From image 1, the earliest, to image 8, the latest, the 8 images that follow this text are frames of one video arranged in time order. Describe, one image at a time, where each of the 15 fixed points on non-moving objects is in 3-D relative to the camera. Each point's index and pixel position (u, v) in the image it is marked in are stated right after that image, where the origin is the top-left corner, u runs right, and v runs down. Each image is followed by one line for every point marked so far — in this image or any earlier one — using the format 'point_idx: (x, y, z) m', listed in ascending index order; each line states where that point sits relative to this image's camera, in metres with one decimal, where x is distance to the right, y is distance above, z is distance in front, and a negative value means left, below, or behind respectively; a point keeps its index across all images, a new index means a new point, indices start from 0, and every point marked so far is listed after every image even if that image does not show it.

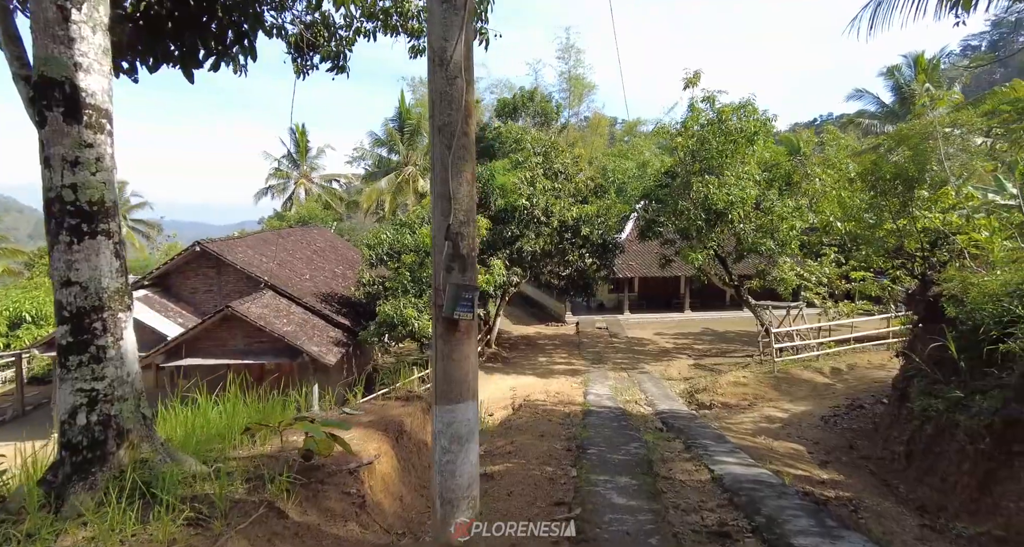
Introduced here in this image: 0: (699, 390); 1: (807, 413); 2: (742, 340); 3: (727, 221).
0: (+3.8, -2.4, +12.4) m
1: (+5.1, -2.4, +10.5) m
2: (+7.2, -2.0, +19.2) m
3: (+5.3, +1.3, +15.0) m
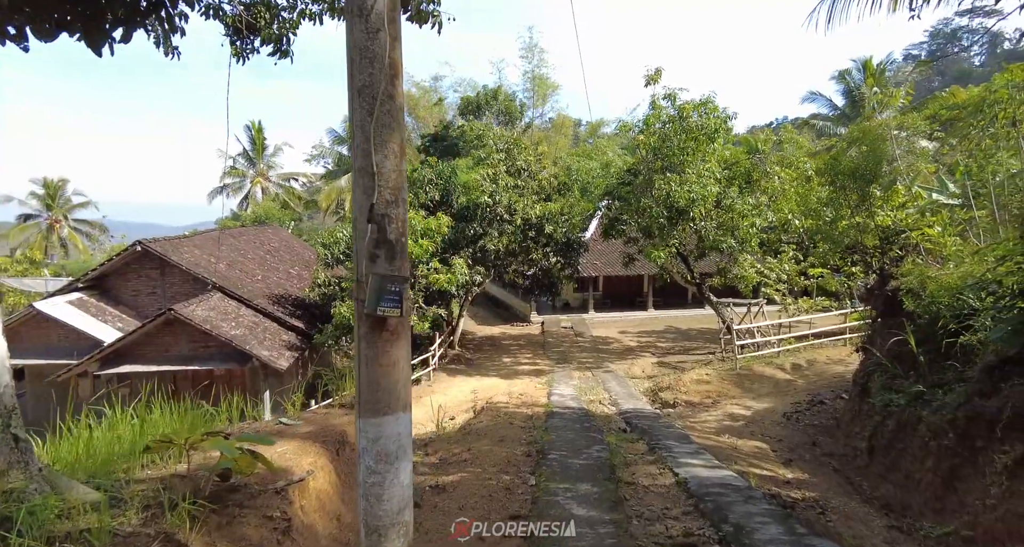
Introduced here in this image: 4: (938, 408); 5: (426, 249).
0: (+3.0, -2.3, +12.3) m
1: (+4.4, -2.3, +10.5) m
2: (+6.1, -2.0, +19.3) m
3: (+4.3, +1.3, +15.0) m
4: (+3.7, -1.2, +5.3) m
5: (-1.7, +0.5, +12.1) m
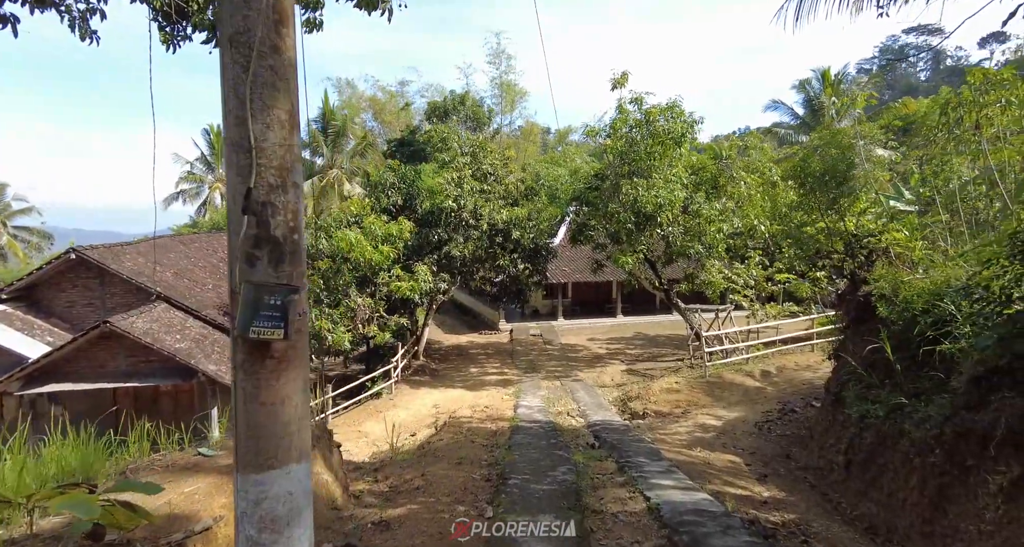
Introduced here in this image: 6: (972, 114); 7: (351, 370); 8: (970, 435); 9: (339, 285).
0: (+2.3, -2.4, +11.9) m
1: (+3.8, -2.4, +10.2) m
2: (+5.1, -2.2, +19.1) m
3: (+3.5, +1.2, +14.8) m
4: (+3.3, -1.2, +5.0) m
5: (-2.4, +0.3, +11.5) m
6: (+5.8, +2.0, +7.6) m
7: (-3.8, -2.3, +14.4) m
8: (+3.2, -1.1, +4.3) m
9: (-3.1, -0.2, +11.1) m
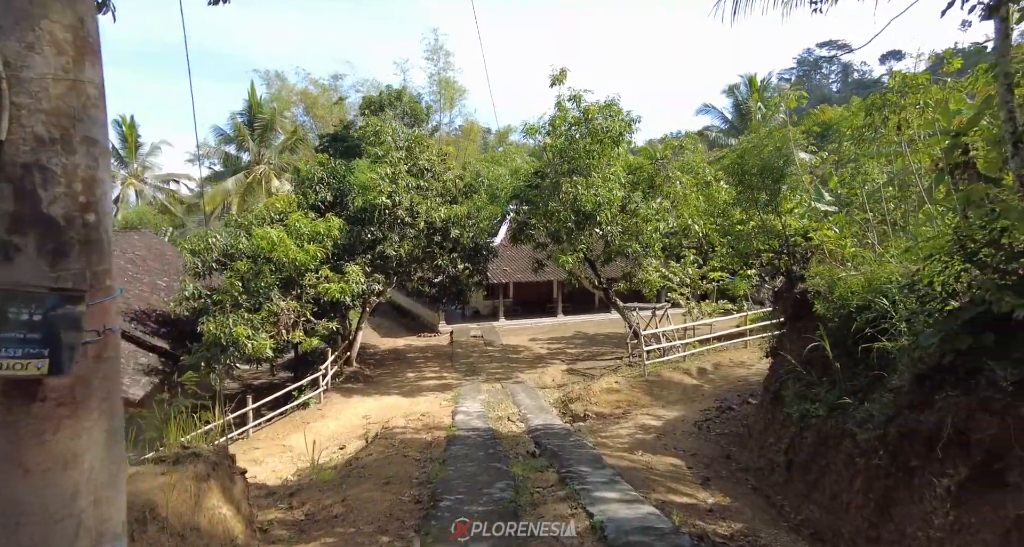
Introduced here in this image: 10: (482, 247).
0: (+1.2, -2.4, +11.7) m
1: (+2.8, -2.4, +10.1) m
2: (+3.2, -2.1, +19.1) m
3: (+2.0, +1.2, +14.6) m
4: (+2.8, -1.2, +4.9) m
5: (-3.5, +0.3, +10.8) m
6: (+5.0, +2.0, +7.8) m
7: (-5.2, -2.3, +13.6) m
8: (+2.8, -1.1, +4.2) m
9: (-4.2, -0.2, +10.3) m
10: (-0.8, +0.7, +16.5) m
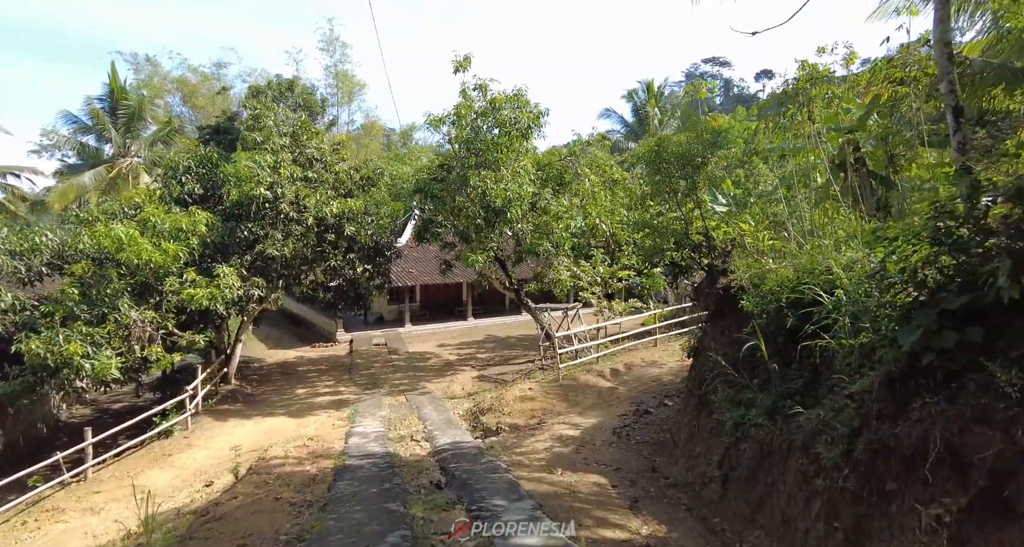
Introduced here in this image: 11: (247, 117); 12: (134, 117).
0: (-0.5, -2.4, +10.7) m
1: (+1.4, -2.4, +9.4) m
2: (+0.4, -2.1, +18.3) m
3: (-0.2, +1.2, +13.8) m
4: (+2.1, -1.1, +4.2) m
5: (-5.1, +0.3, +9.2) m
6: (+3.8, +2.1, +7.4) m
7: (-7.1, -2.4, +11.6) m
8: (+2.2, -1.0, +3.5) m
9: (-5.7, -0.3, +8.5) m
10: (-3.2, +0.7, +15.2) m
11: (-5.6, +3.3, +12.8) m
12: (-11.7, +4.9, +18.9) m
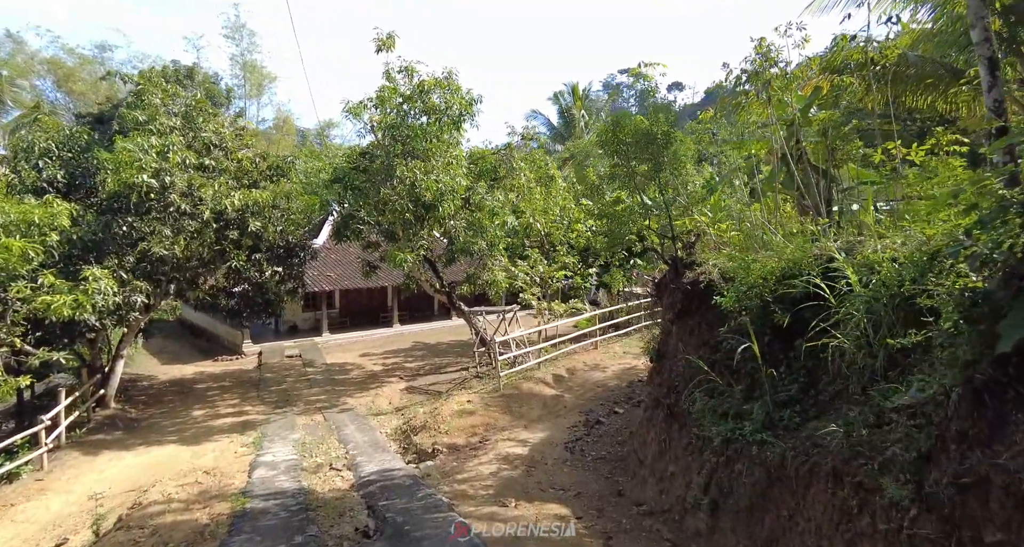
0: (-1.5, -2.4, +9.4) m
1: (+0.5, -2.3, +8.4) m
2: (-1.6, -2.2, +17.1) m
3: (-1.6, +1.2, +12.5) m
4: (+1.9, -1.0, +3.3) m
5: (-5.9, +0.2, +7.3) m
6: (+3.1, +2.2, +6.7) m
7: (-8.1, -2.5, +9.5) m
8: (+2.0, -0.9, +2.7) m
9: (-6.4, -0.3, +6.6) m
10: (-4.8, +0.6, +13.6) m
11: (-6.8, +3.2, +10.9) m
12: (-13.7, +4.7, +16.2) m
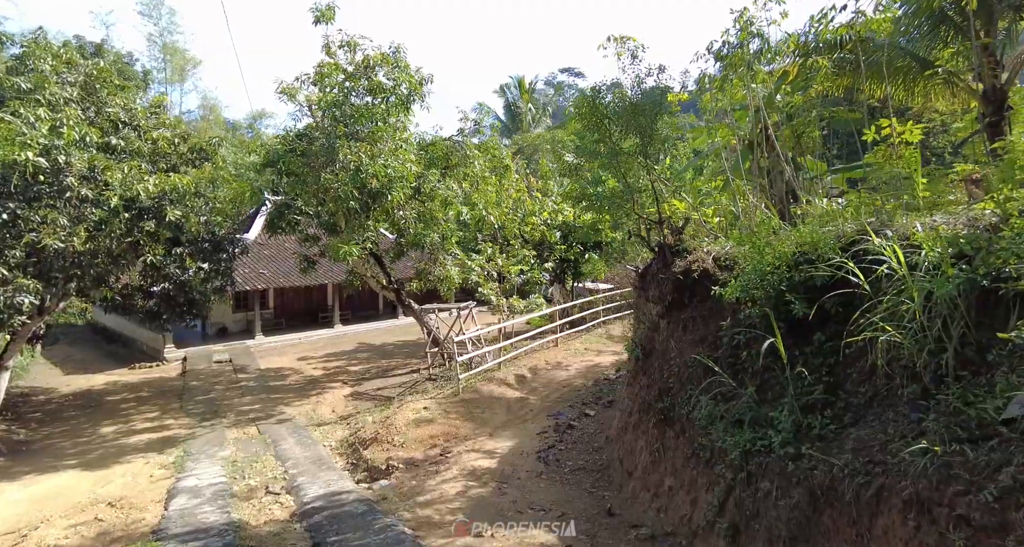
0: (-2.0, -2.3, +8.4) m
1: (+0.1, -2.2, +7.5) m
2: (-2.9, -2.1, +16.0) m
3: (-2.4, +1.3, +11.4) m
4: (+1.9, -0.9, +2.6) m
5: (-6.2, +0.3, +5.9) m
6: (+2.8, +2.4, +6.1) m
7: (-8.6, -2.5, +7.8) m
8: (+2.1, -0.8, +2.0) m
9: (-6.6, -0.3, +5.1) m
10: (-5.8, +0.7, +12.2) m
11: (-7.5, +3.3, +9.3) m
12: (-14.9, +4.7, +13.9) m
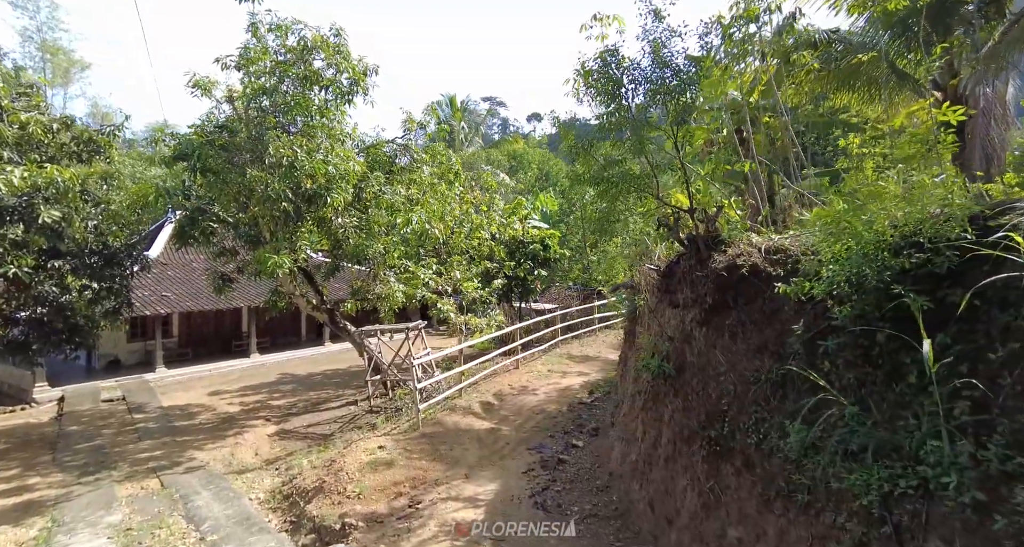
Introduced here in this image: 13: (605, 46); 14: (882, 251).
0: (-2.3, -2.4, +6.7) m
1: (-0.1, -2.3, +6.1) m
2: (-4.1, -2.5, +14.1) m
3: (-3.1, +1.1, +9.8) m
4: (+2.4, -0.7, +1.6) m
5: (-6.1, +0.3, +3.8) m
6: (+2.7, +2.4, +5.3) m
7: (-8.7, -2.6, +5.3) m
8: (+2.7, -0.6, +1.0) m
9: (-6.4, -0.2, +3.0) m
10: (-6.5, +0.4, +10.1) m
11: (-7.9, +3.1, +7.1) m
12: (-15.9, +4.3, +10.8) m
13: (+0.8, +2.2, +6.2) m
14: (+2.2, +0.1, +3.6) m
